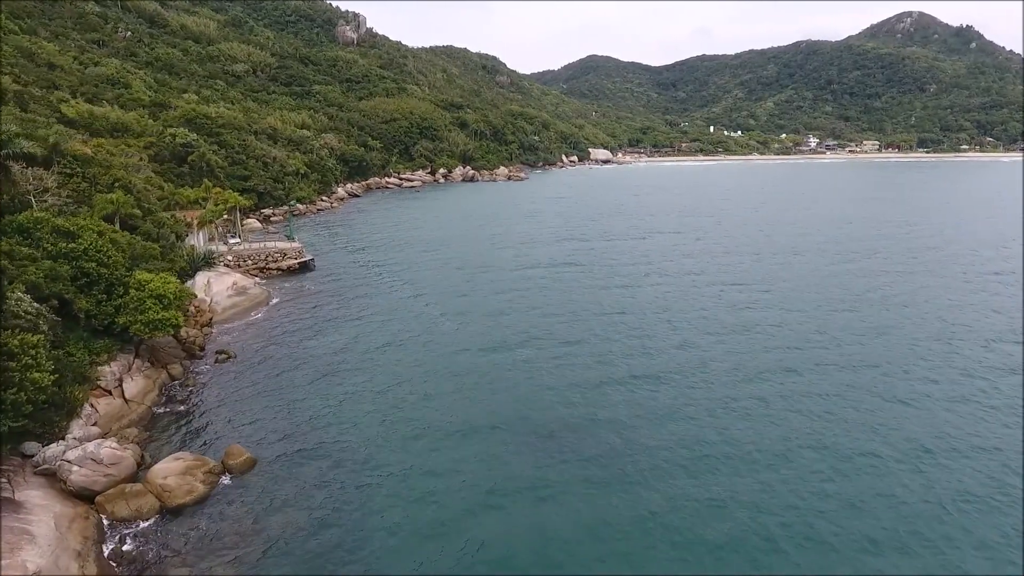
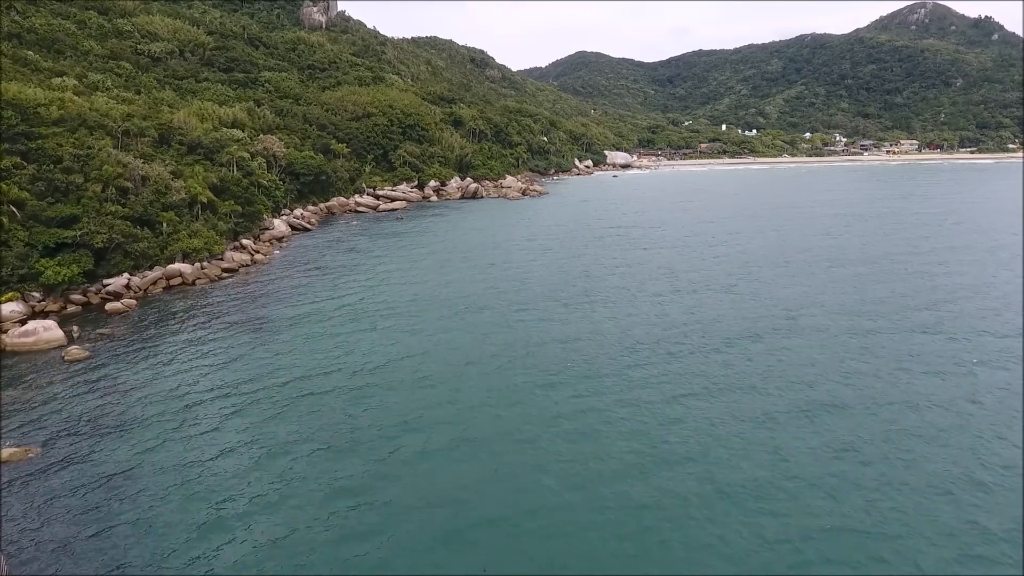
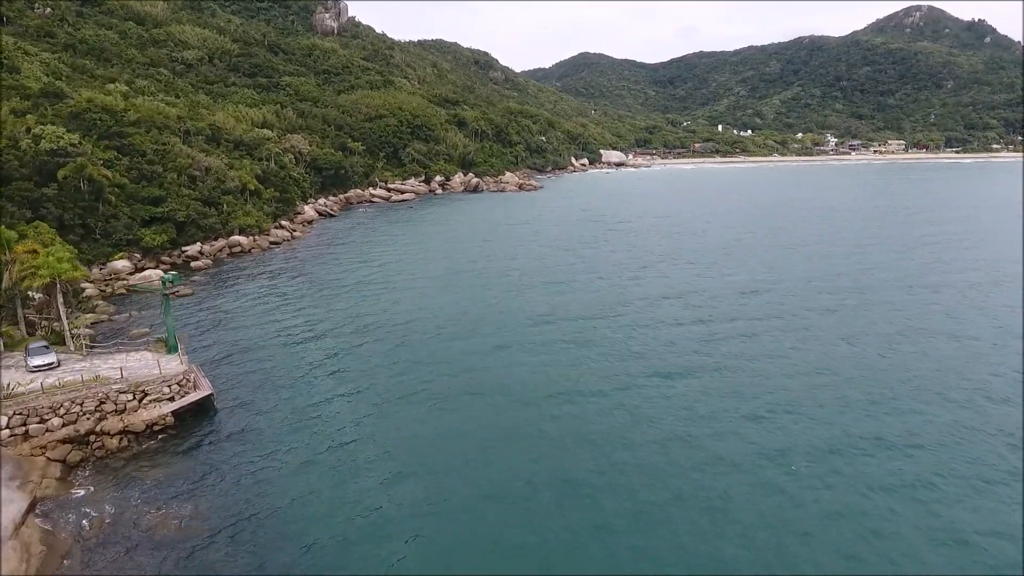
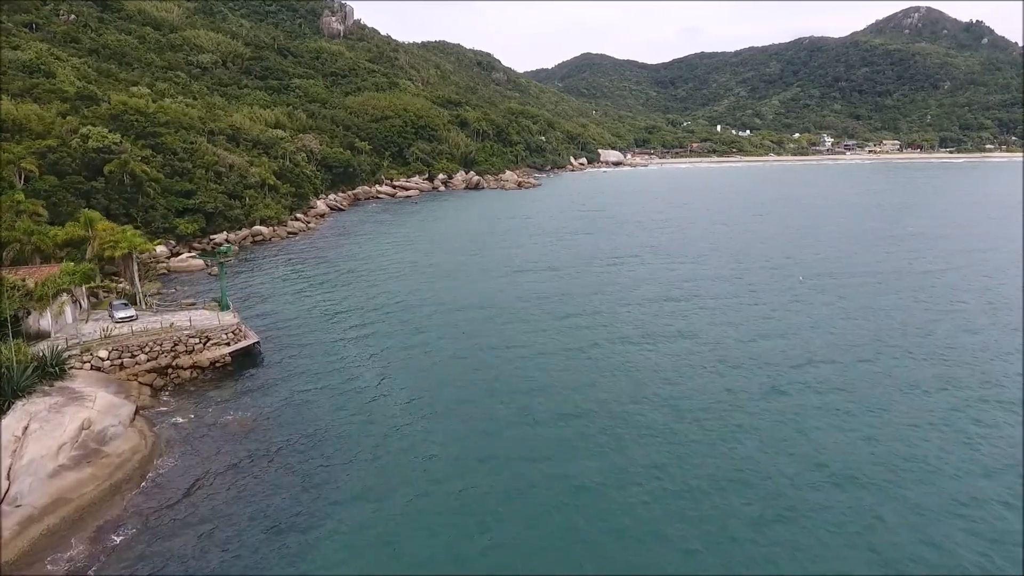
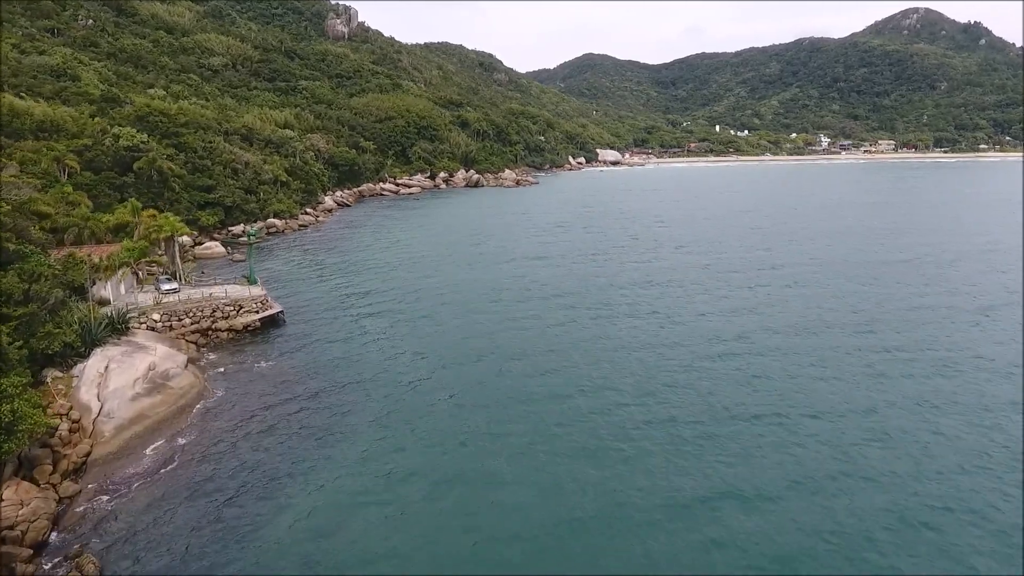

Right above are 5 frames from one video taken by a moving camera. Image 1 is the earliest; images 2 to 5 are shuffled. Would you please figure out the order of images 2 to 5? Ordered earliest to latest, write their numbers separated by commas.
5, 4, 3, 2
